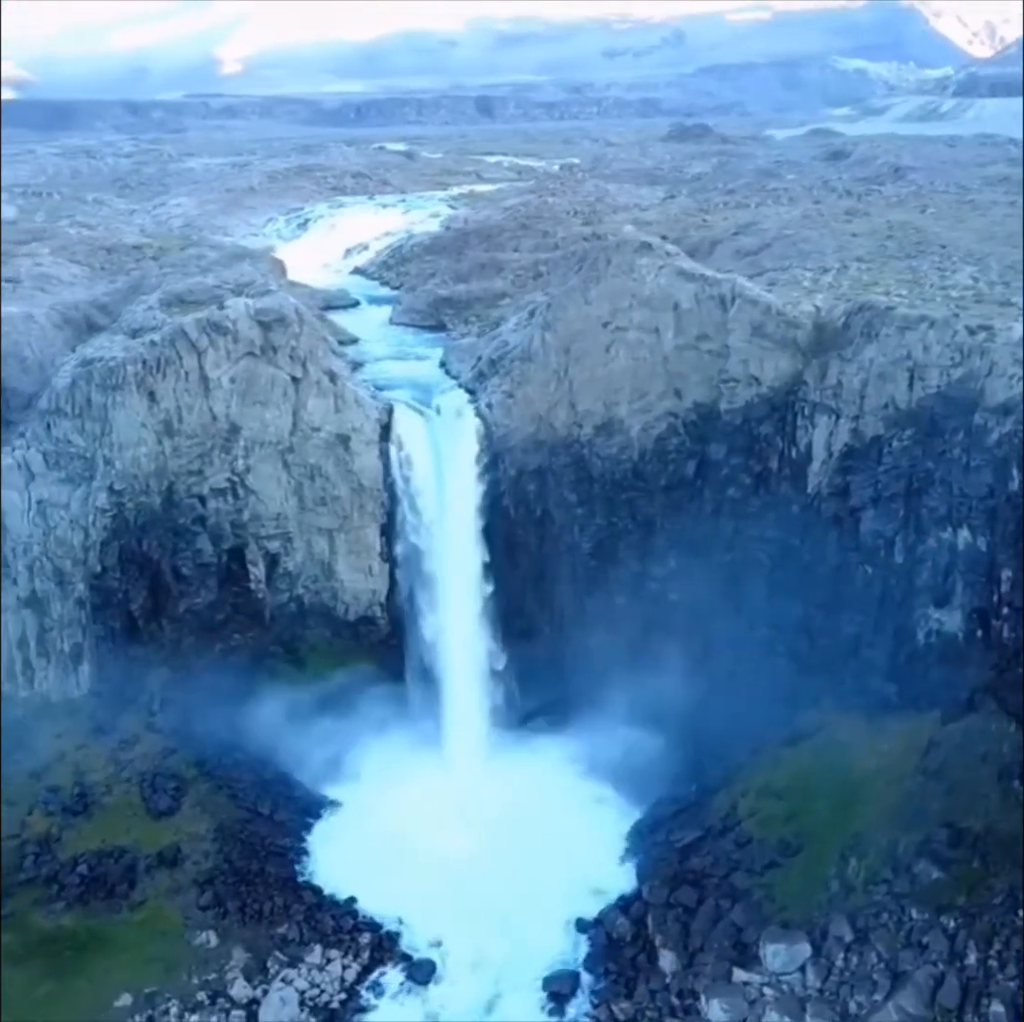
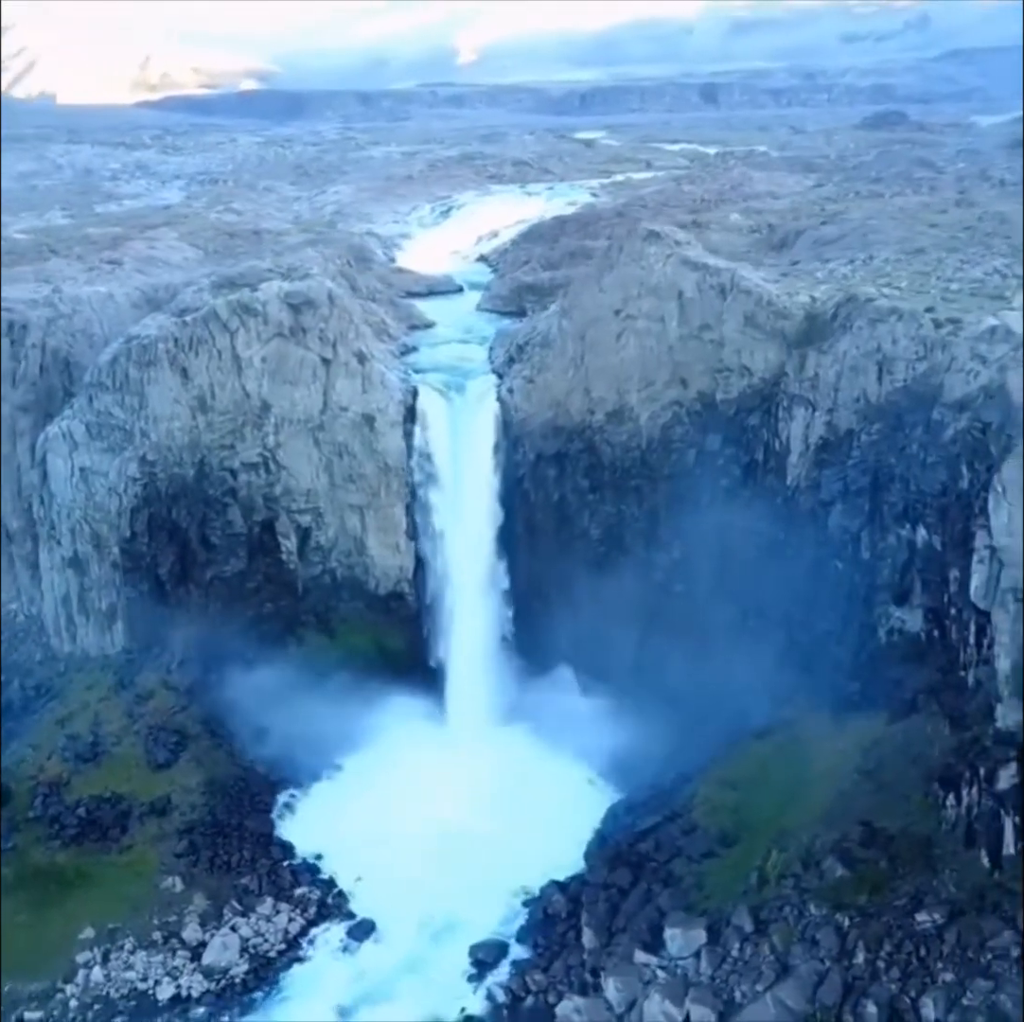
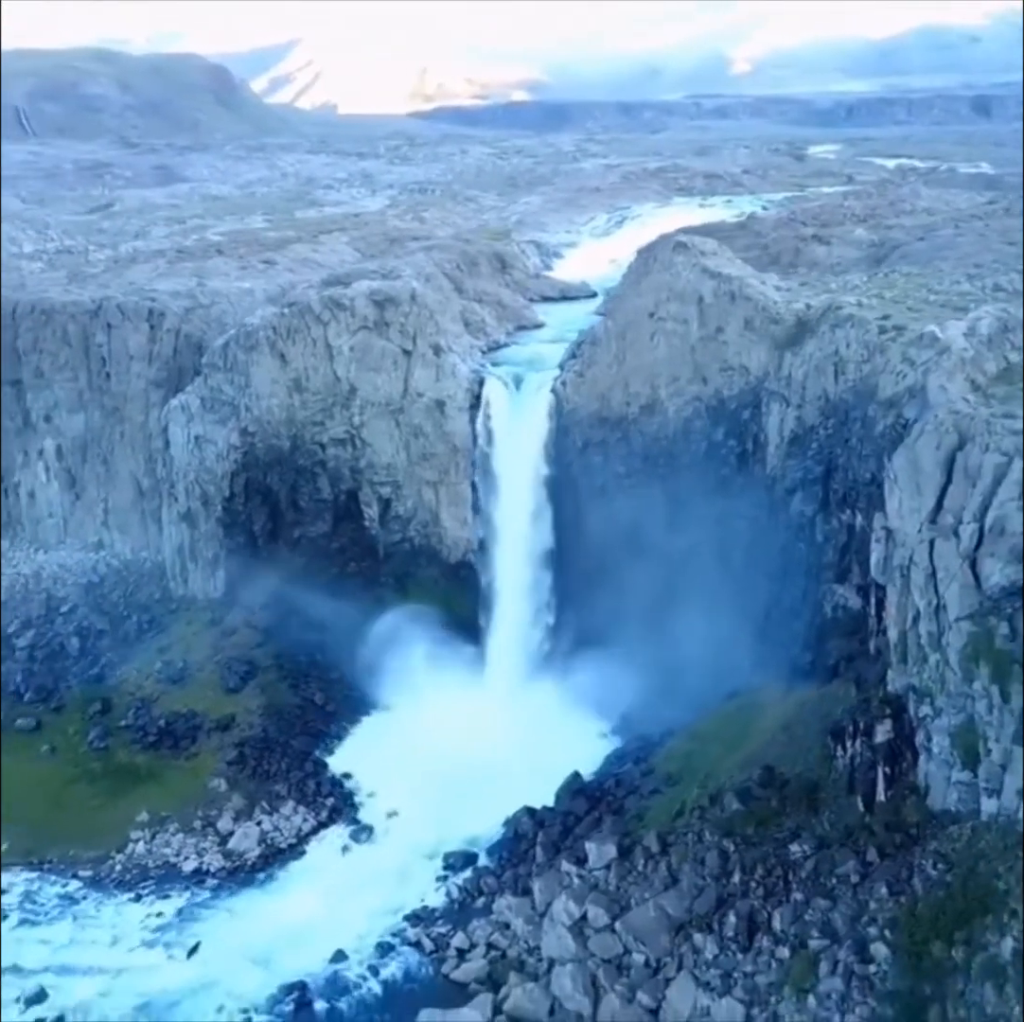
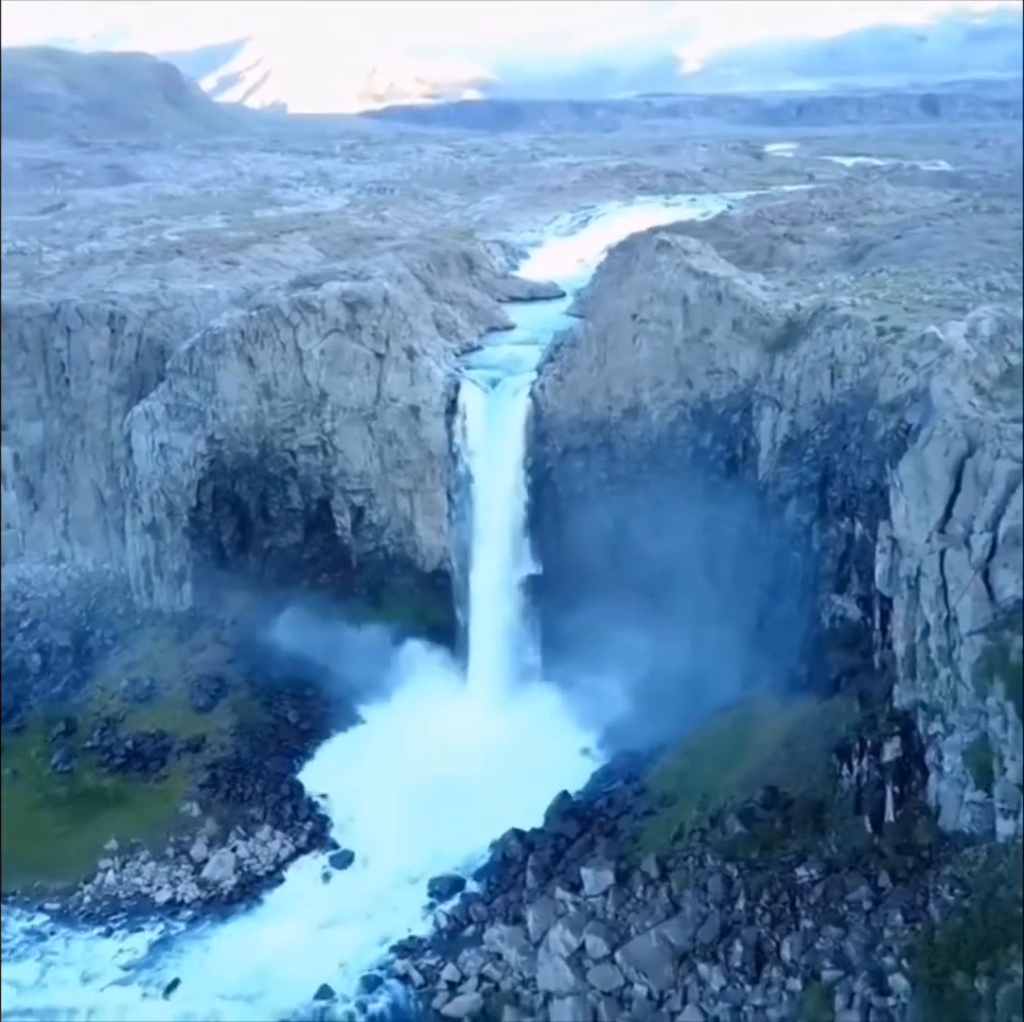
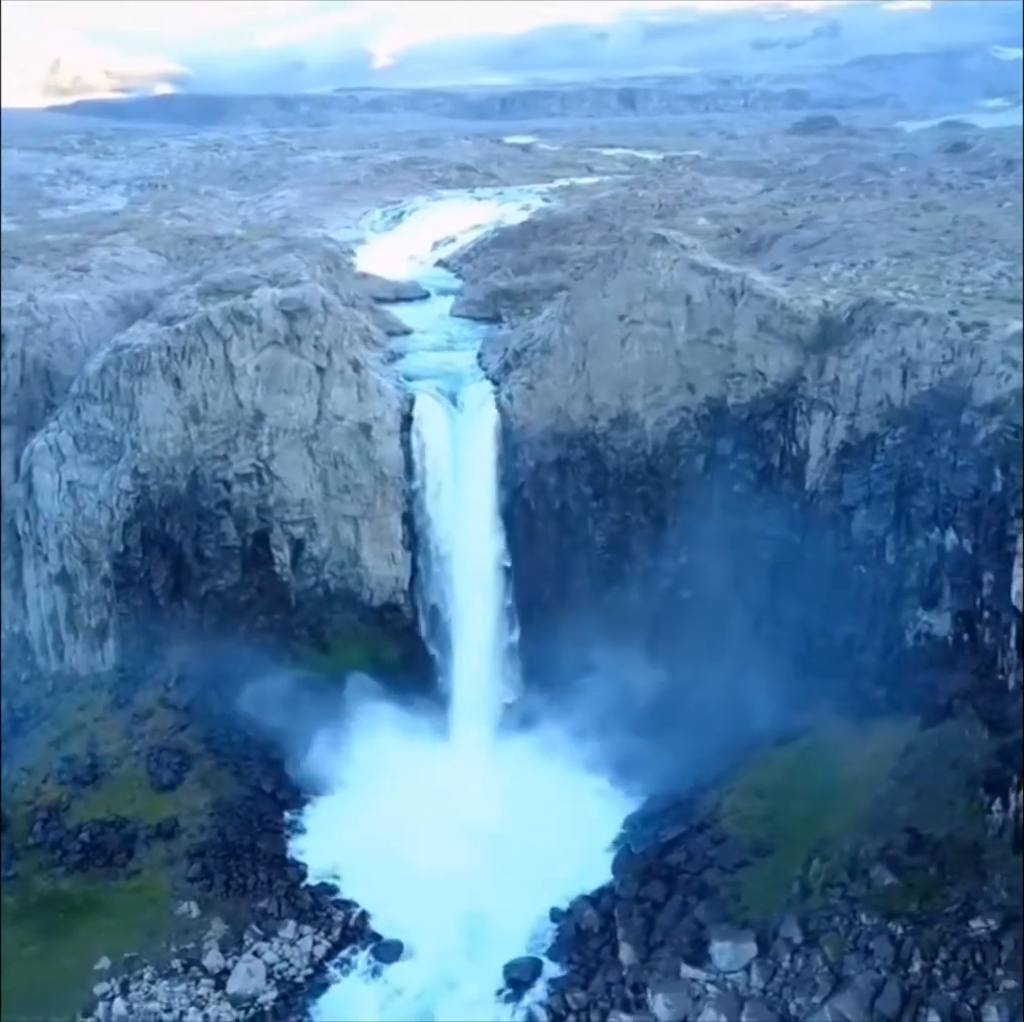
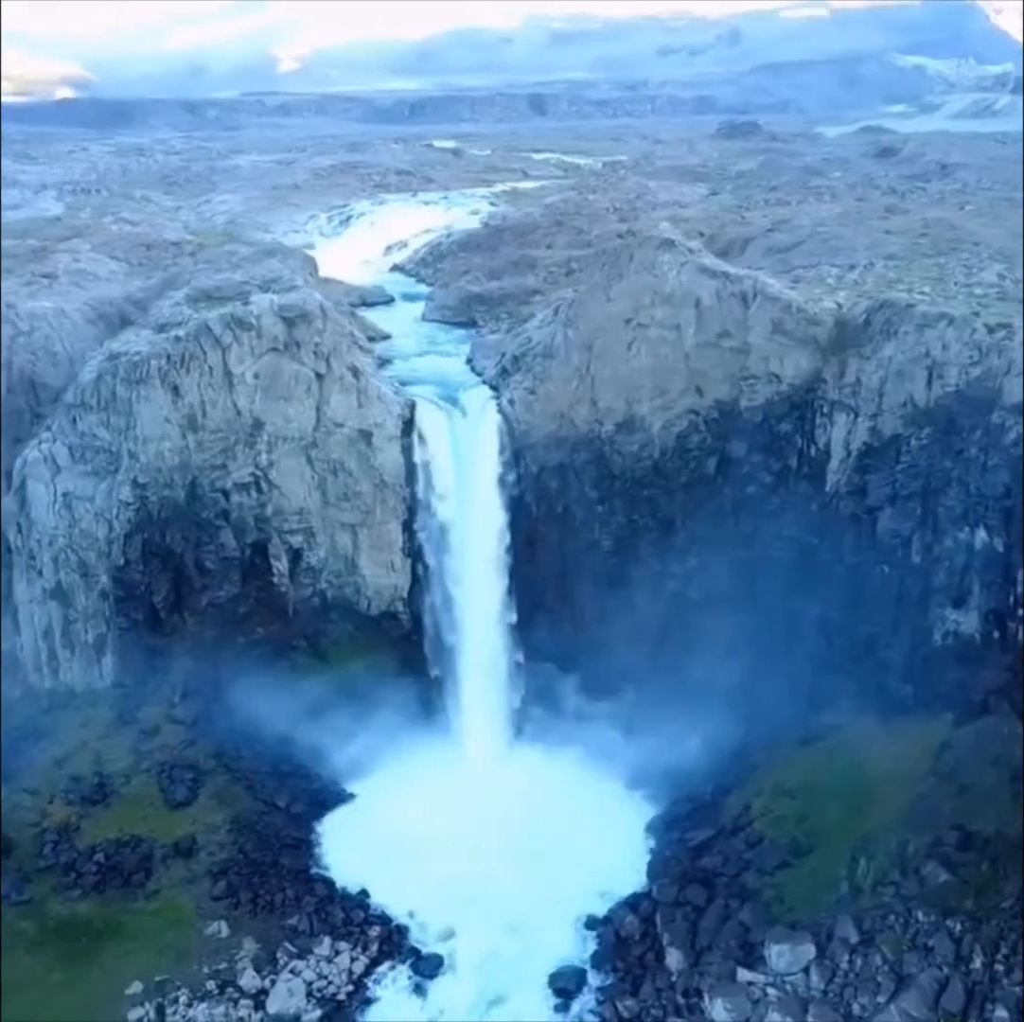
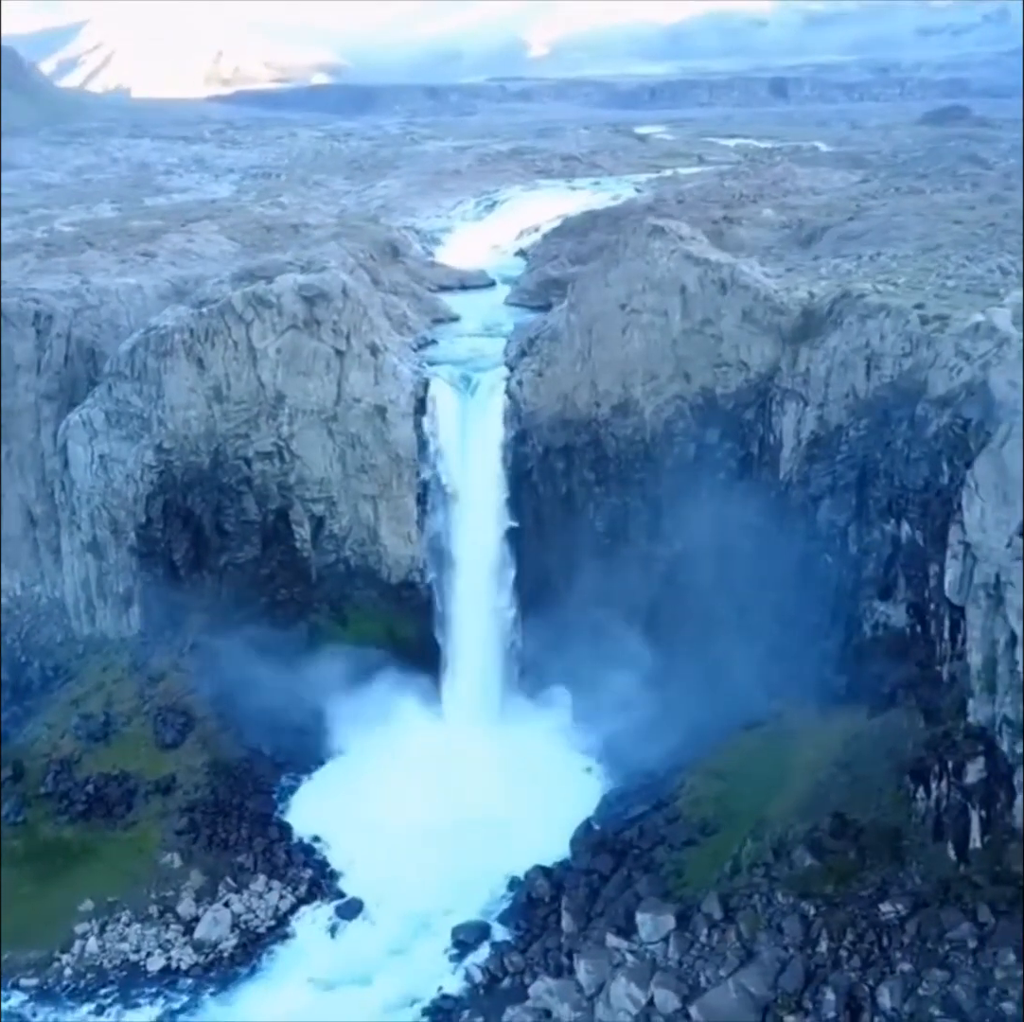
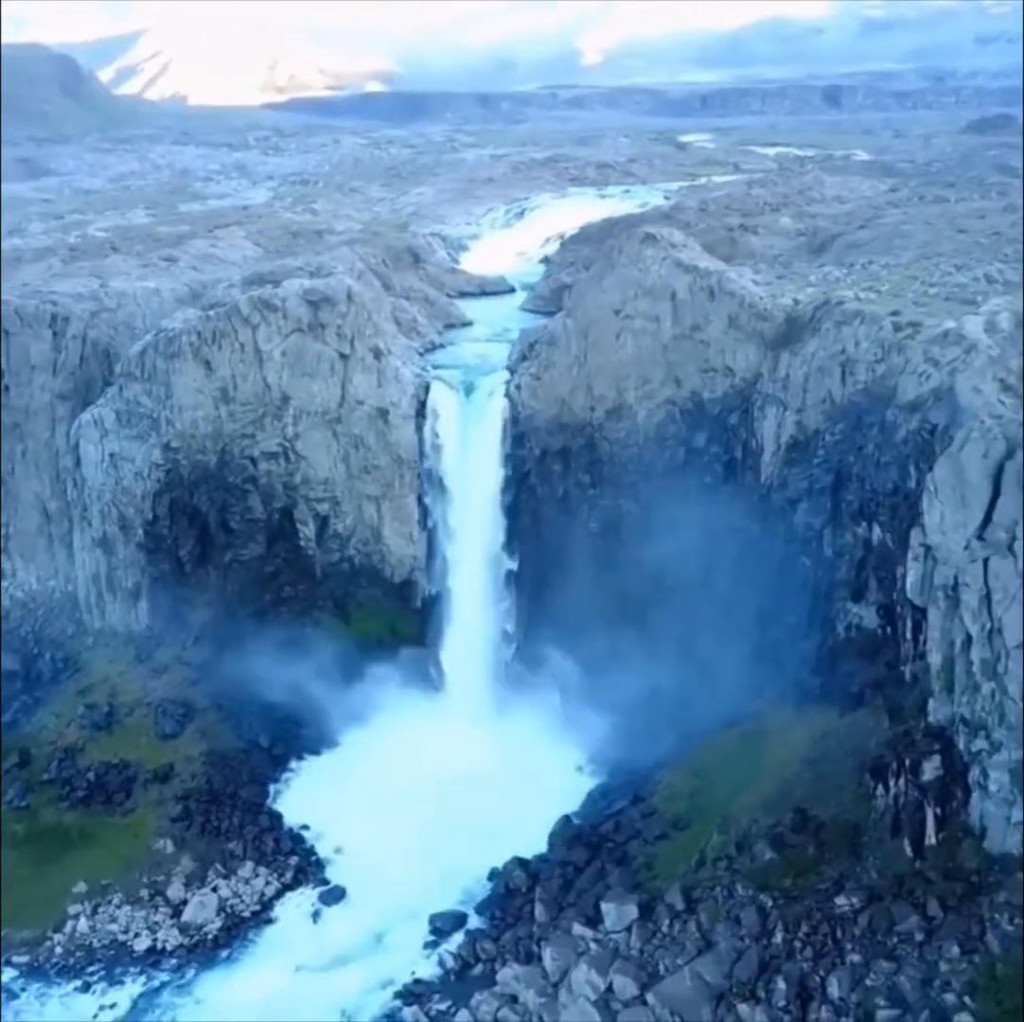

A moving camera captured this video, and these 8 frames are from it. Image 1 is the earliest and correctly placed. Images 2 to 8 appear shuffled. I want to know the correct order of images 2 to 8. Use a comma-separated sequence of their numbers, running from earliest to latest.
6, 5, 2, 7, 8, 4, 3
